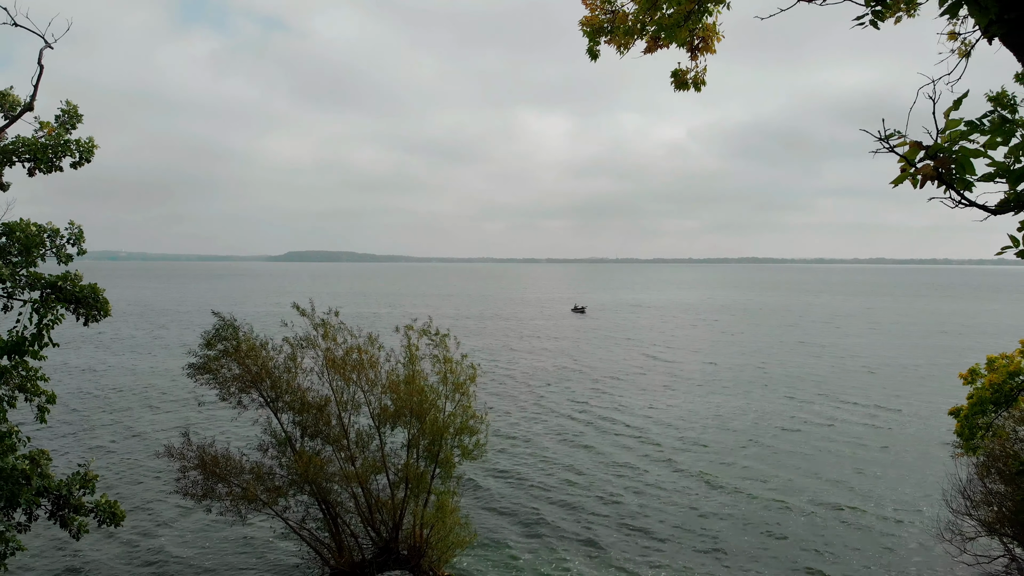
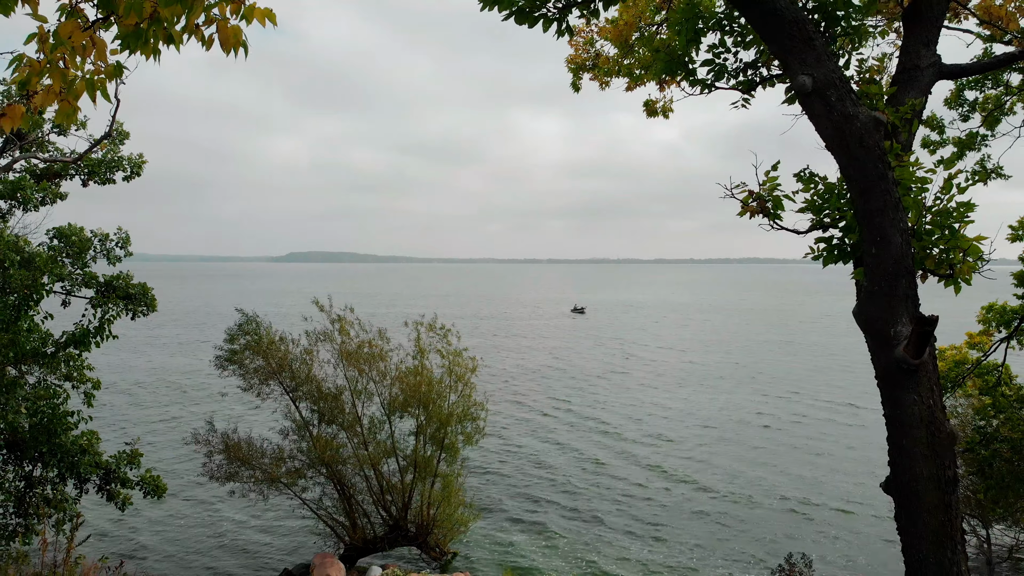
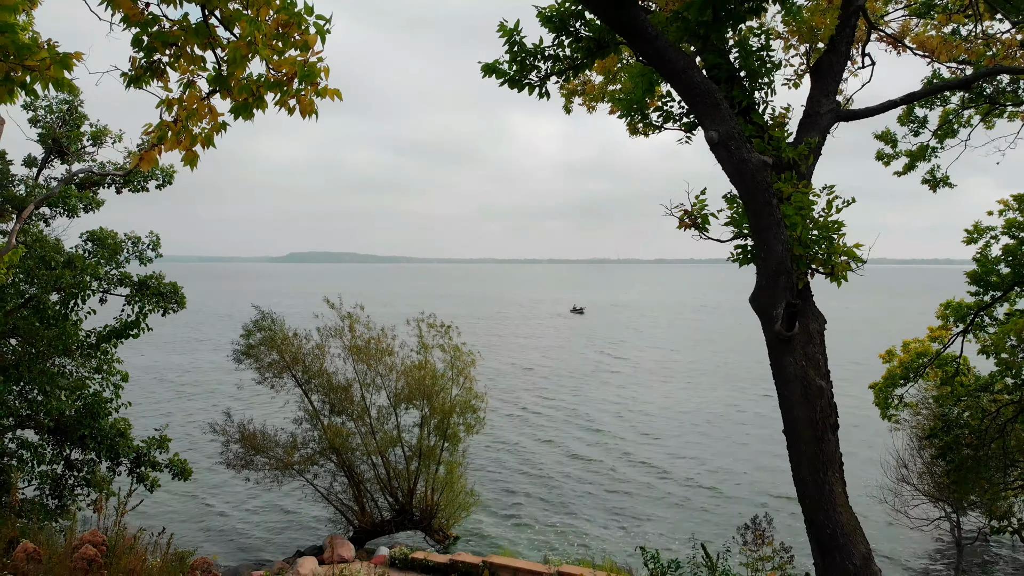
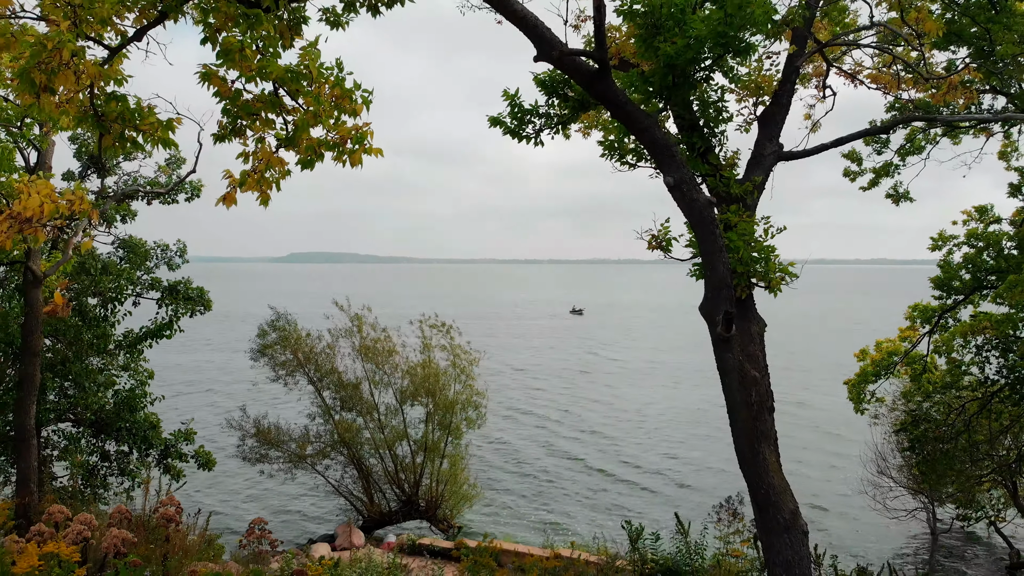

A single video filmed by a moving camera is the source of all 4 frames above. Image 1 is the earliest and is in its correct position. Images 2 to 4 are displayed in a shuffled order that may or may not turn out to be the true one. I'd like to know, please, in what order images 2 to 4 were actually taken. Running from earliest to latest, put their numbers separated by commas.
2, 3, 4
